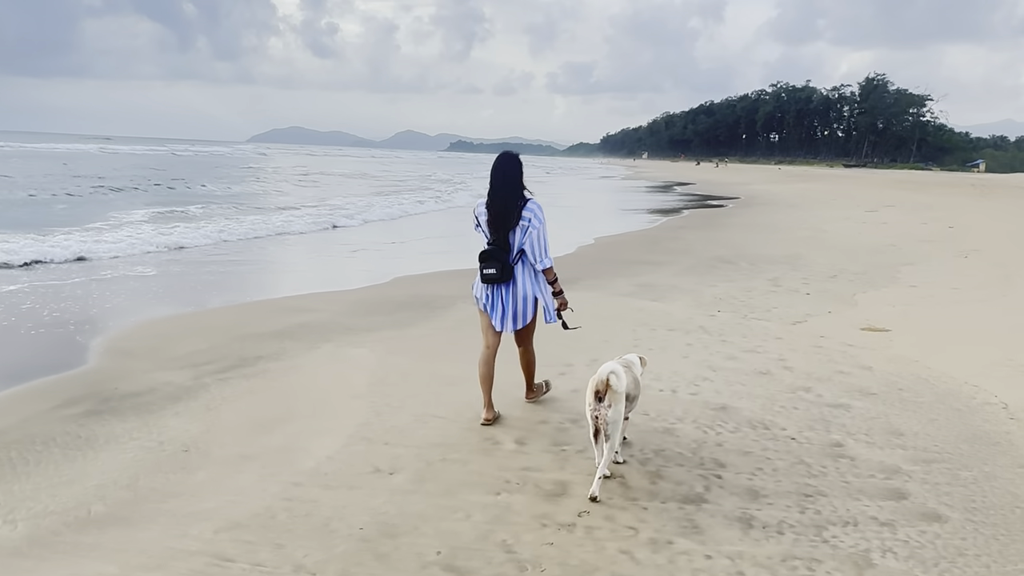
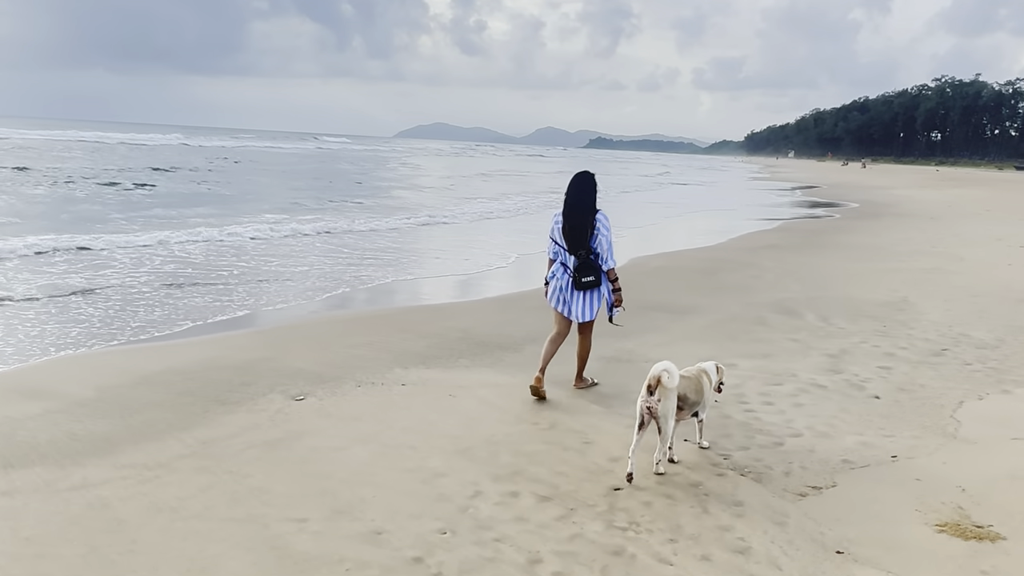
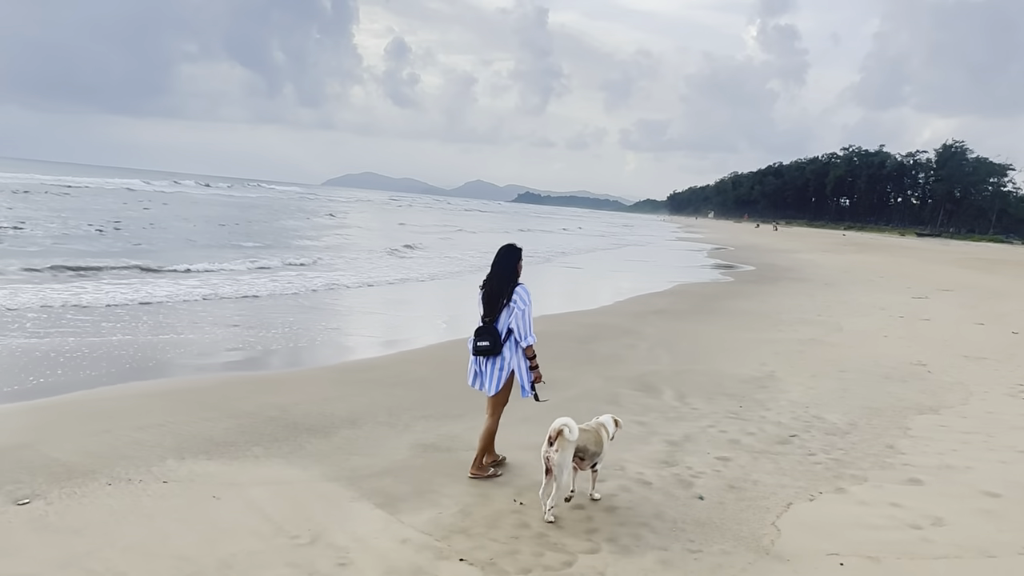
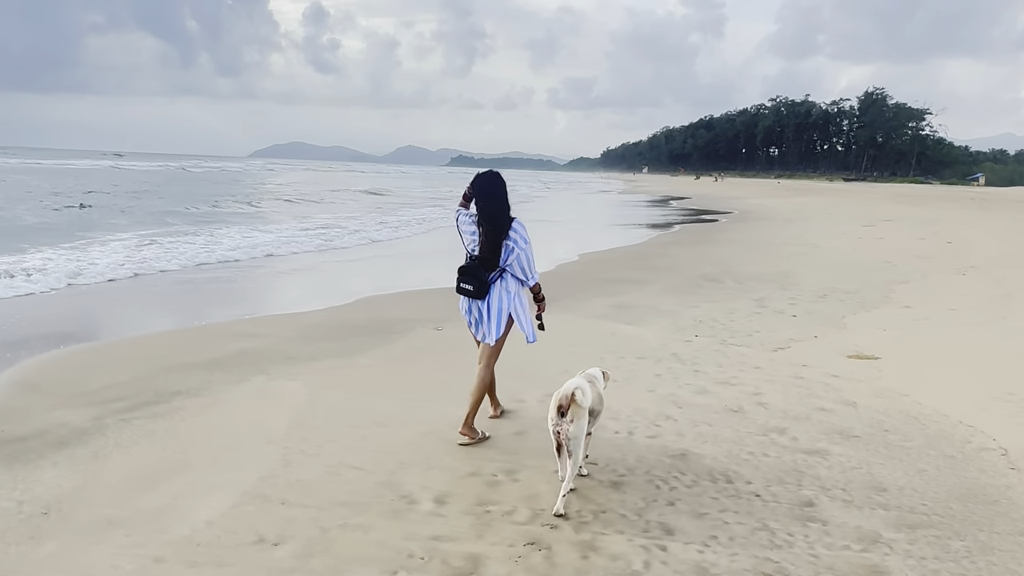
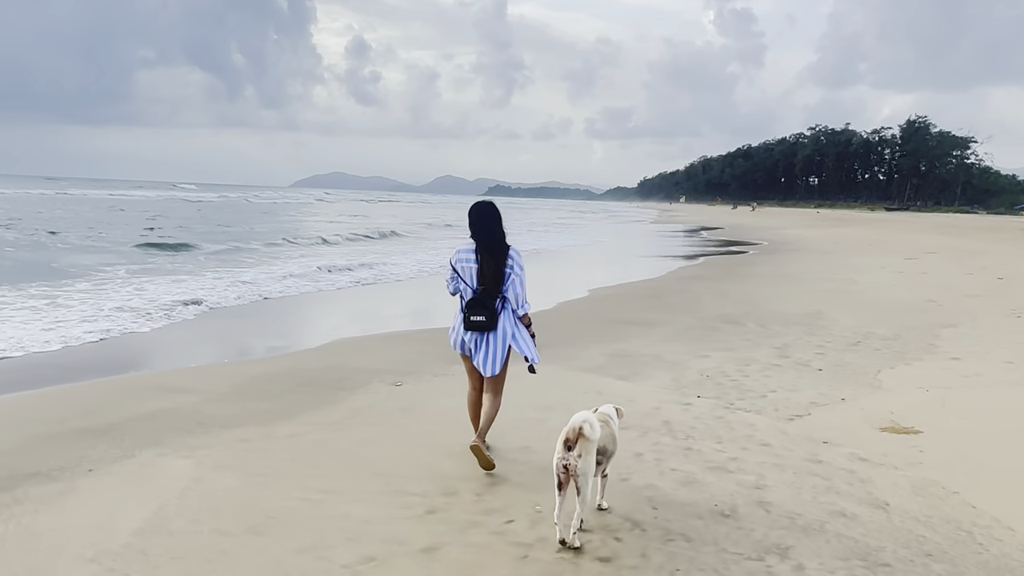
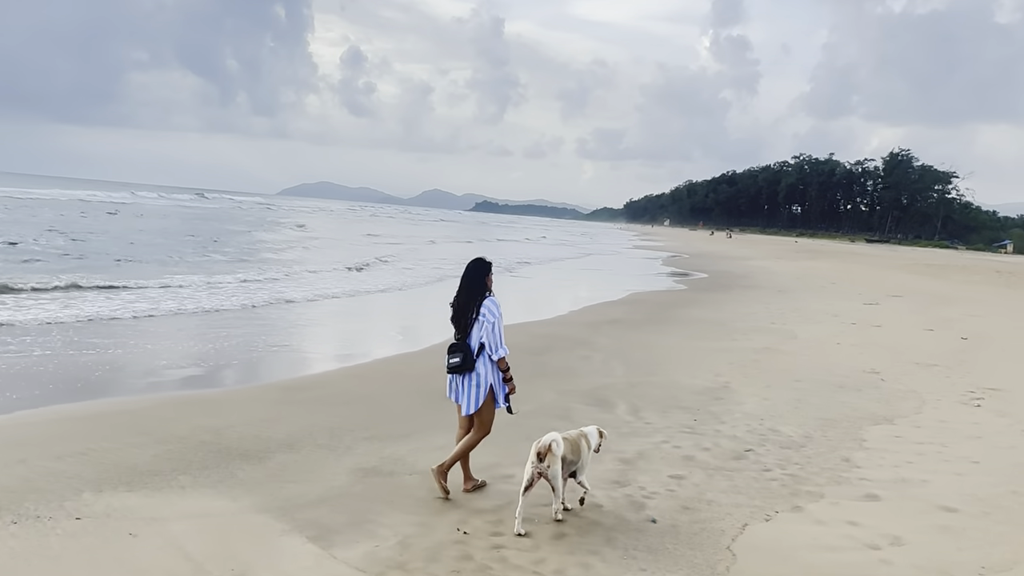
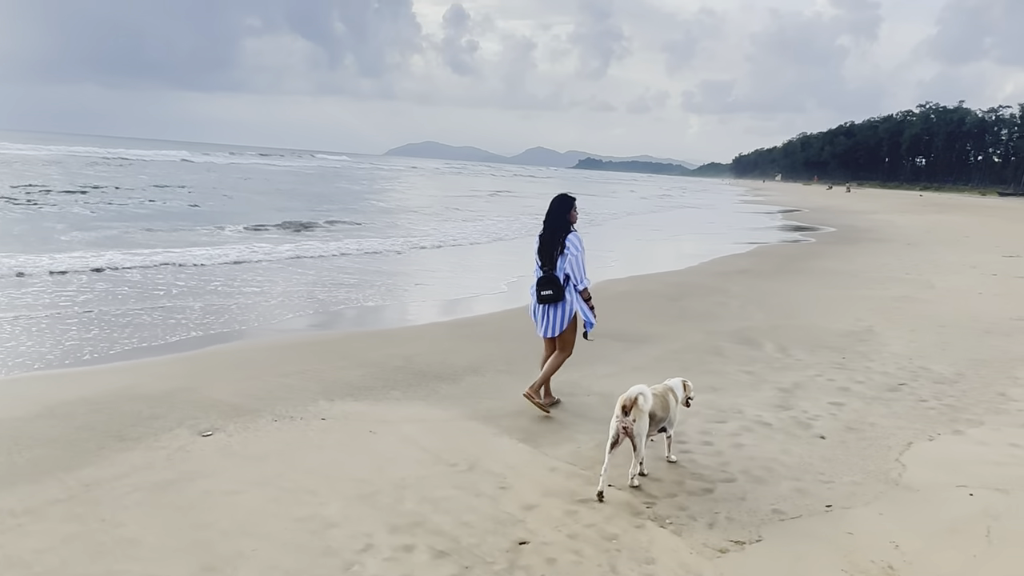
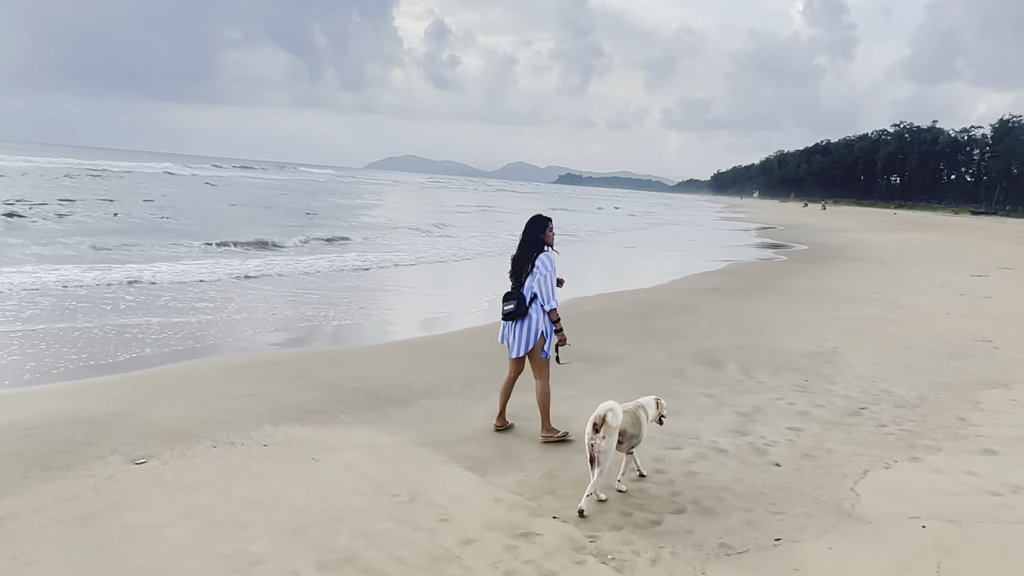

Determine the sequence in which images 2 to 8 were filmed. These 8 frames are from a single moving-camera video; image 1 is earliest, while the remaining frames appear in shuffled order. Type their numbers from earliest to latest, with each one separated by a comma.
4, 5, 2, 7, 8, 3, 6
